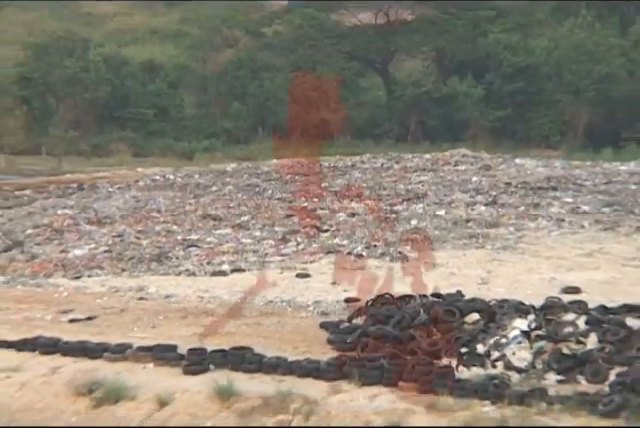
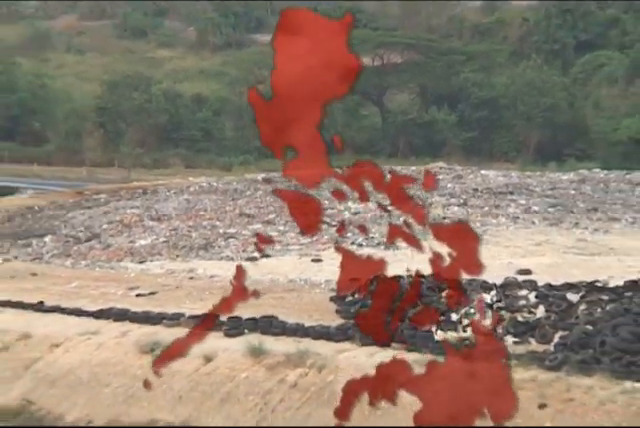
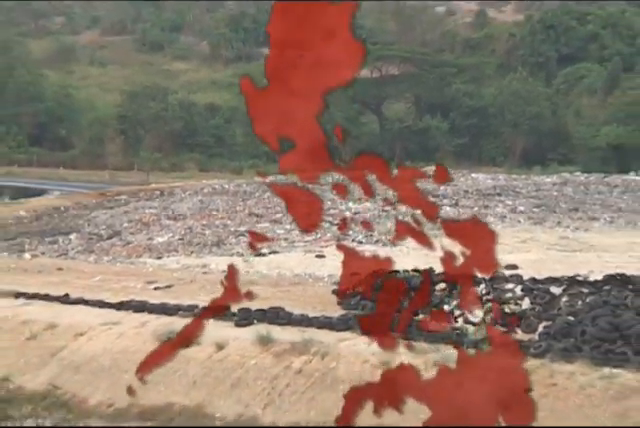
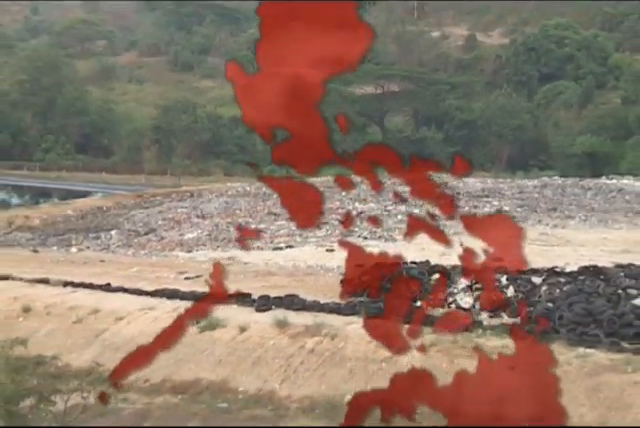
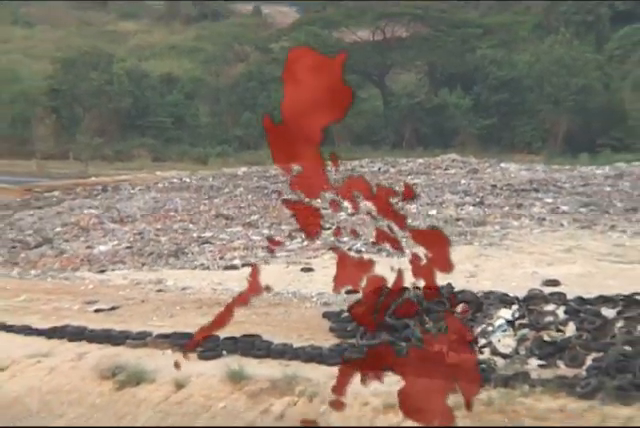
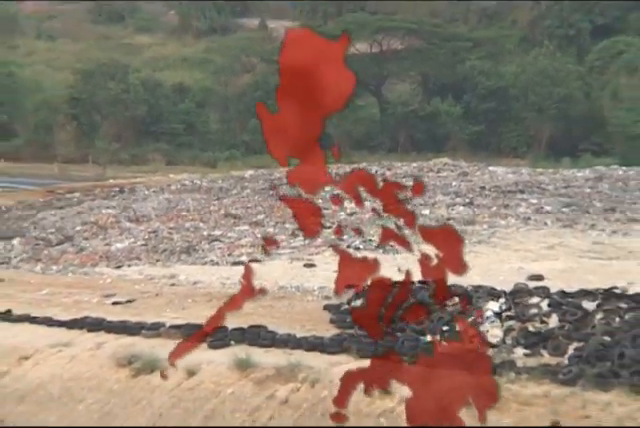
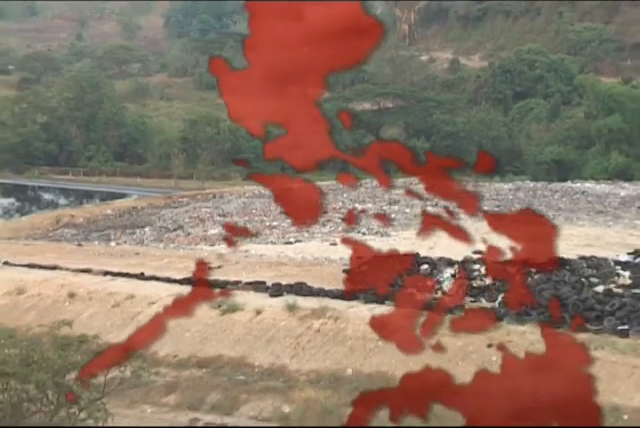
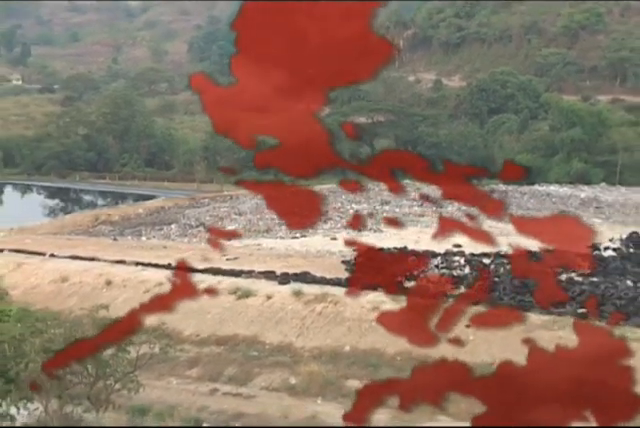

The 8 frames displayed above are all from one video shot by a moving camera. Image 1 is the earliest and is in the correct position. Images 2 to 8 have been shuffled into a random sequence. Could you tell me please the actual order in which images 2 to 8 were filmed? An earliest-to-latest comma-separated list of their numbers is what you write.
5, 6, 2, 3, 4, 7, 8
